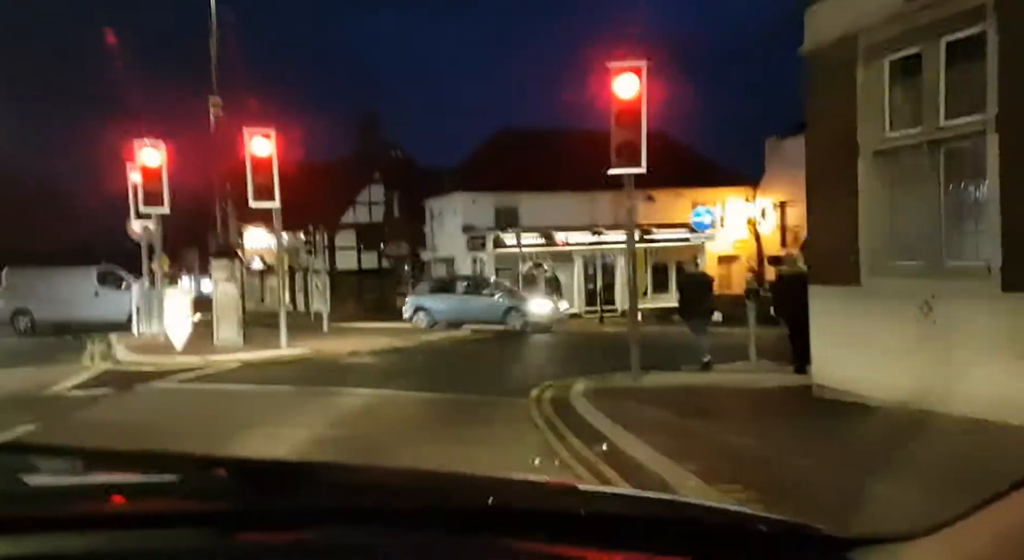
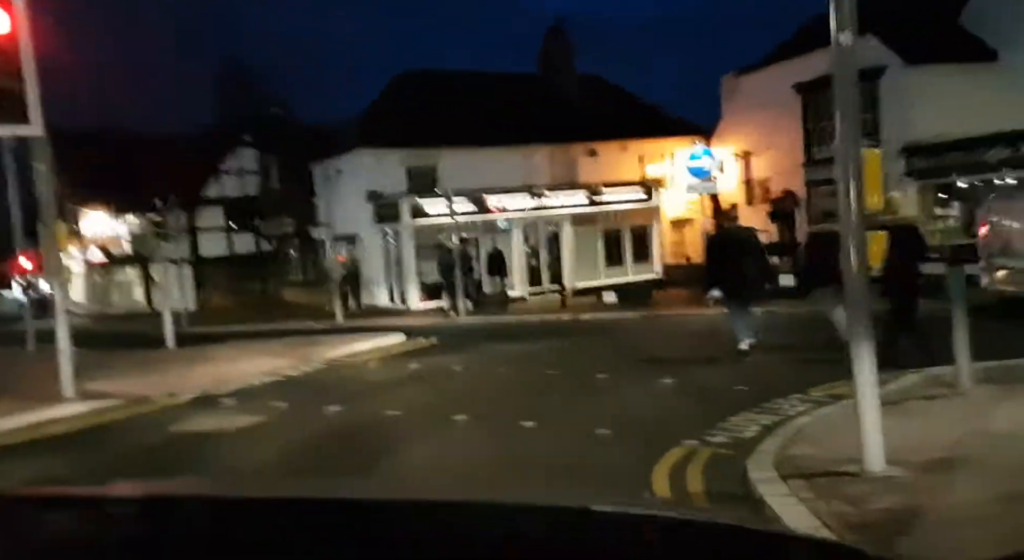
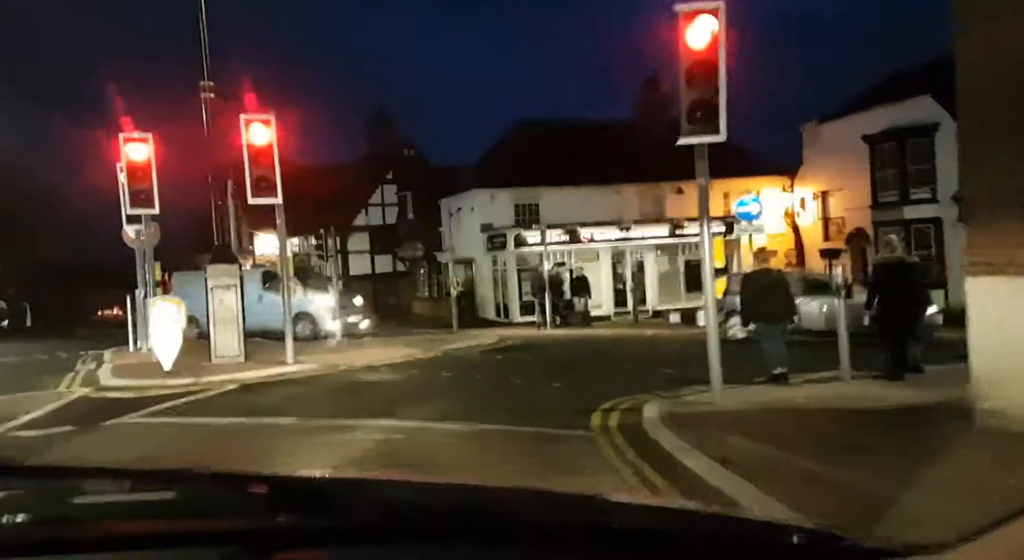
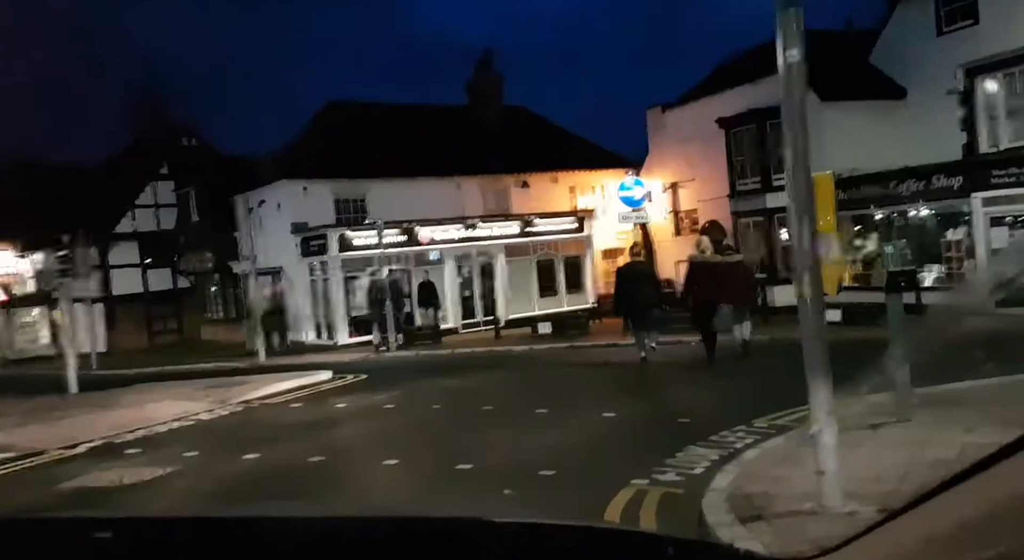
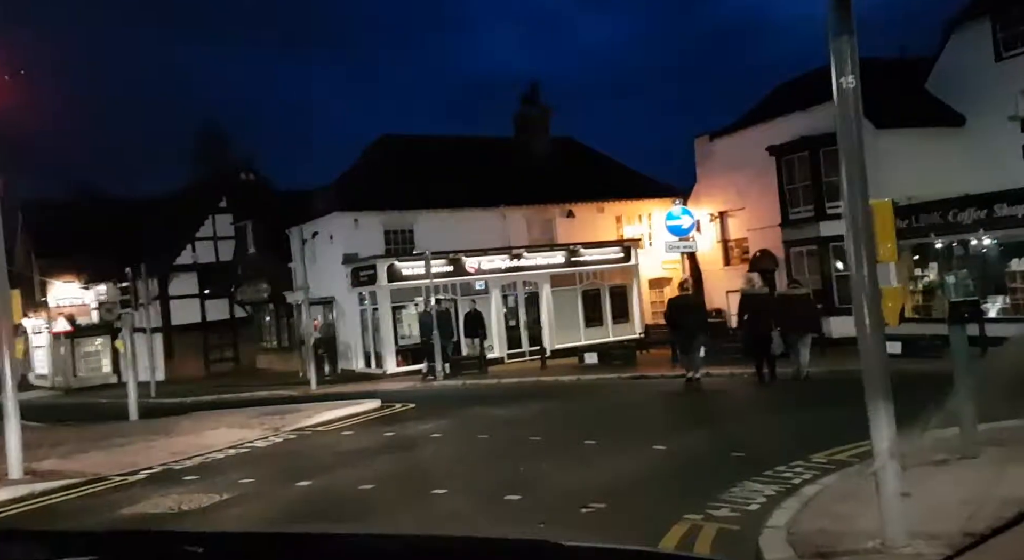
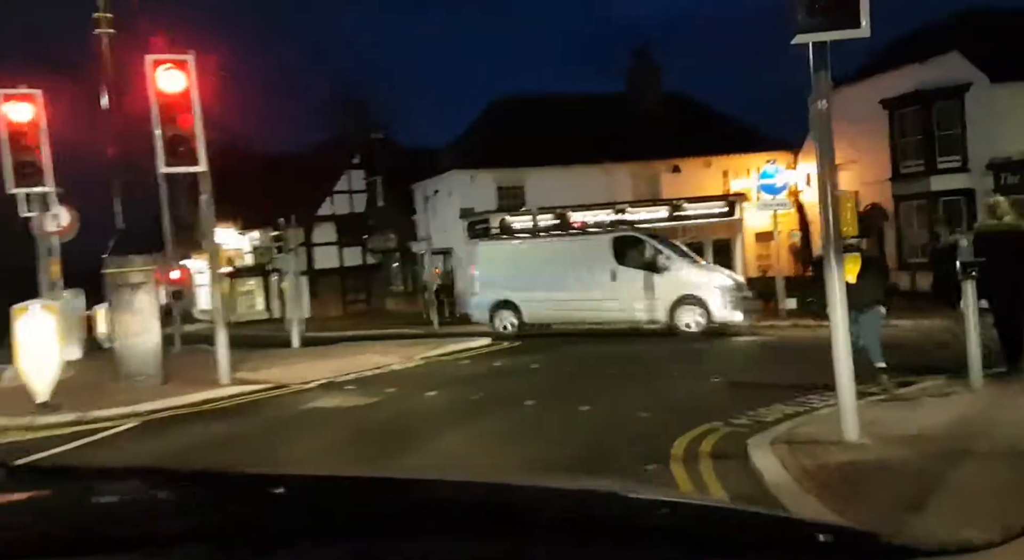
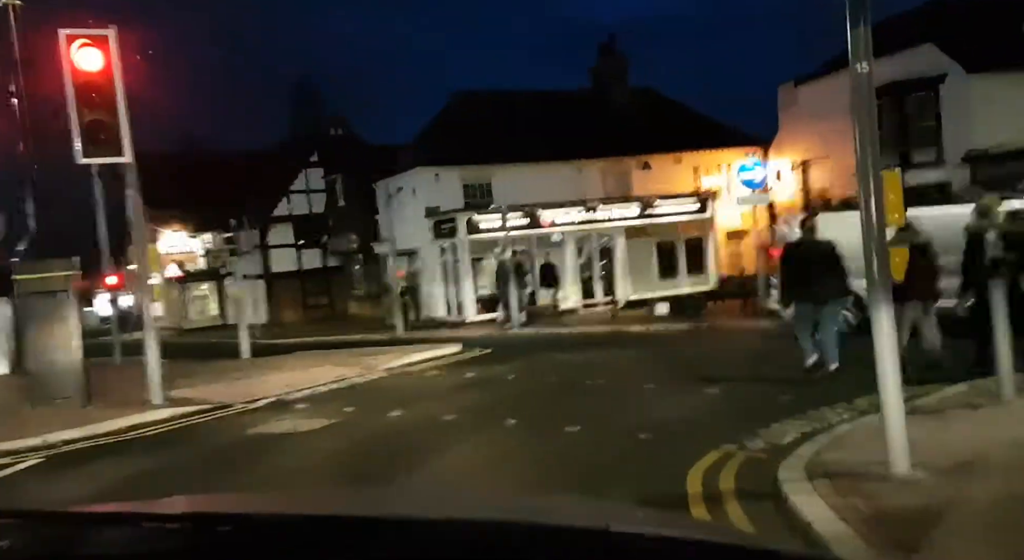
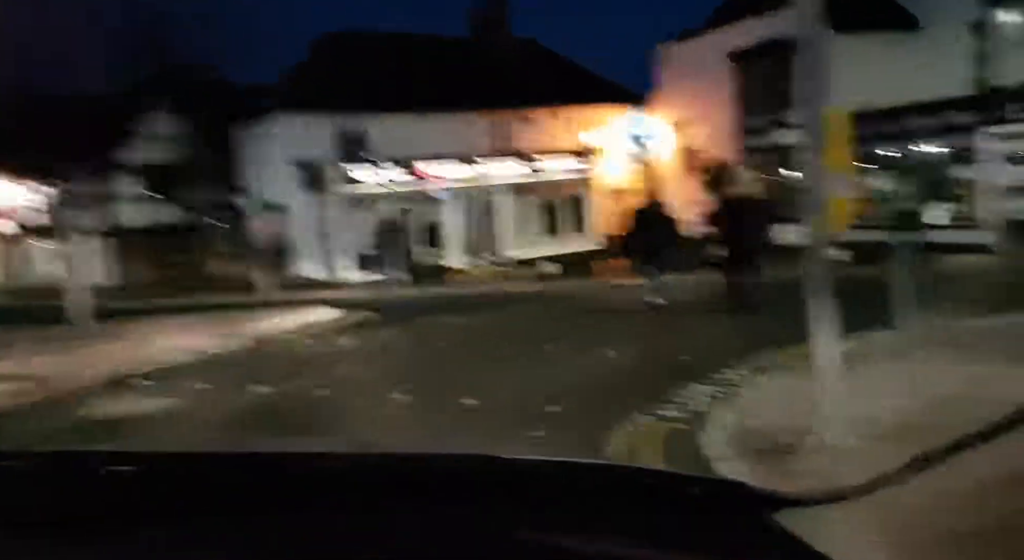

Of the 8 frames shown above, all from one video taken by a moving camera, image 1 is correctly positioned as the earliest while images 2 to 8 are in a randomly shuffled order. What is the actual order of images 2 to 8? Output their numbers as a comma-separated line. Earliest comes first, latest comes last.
3, 6, 7, 2, 8, 4, 5
